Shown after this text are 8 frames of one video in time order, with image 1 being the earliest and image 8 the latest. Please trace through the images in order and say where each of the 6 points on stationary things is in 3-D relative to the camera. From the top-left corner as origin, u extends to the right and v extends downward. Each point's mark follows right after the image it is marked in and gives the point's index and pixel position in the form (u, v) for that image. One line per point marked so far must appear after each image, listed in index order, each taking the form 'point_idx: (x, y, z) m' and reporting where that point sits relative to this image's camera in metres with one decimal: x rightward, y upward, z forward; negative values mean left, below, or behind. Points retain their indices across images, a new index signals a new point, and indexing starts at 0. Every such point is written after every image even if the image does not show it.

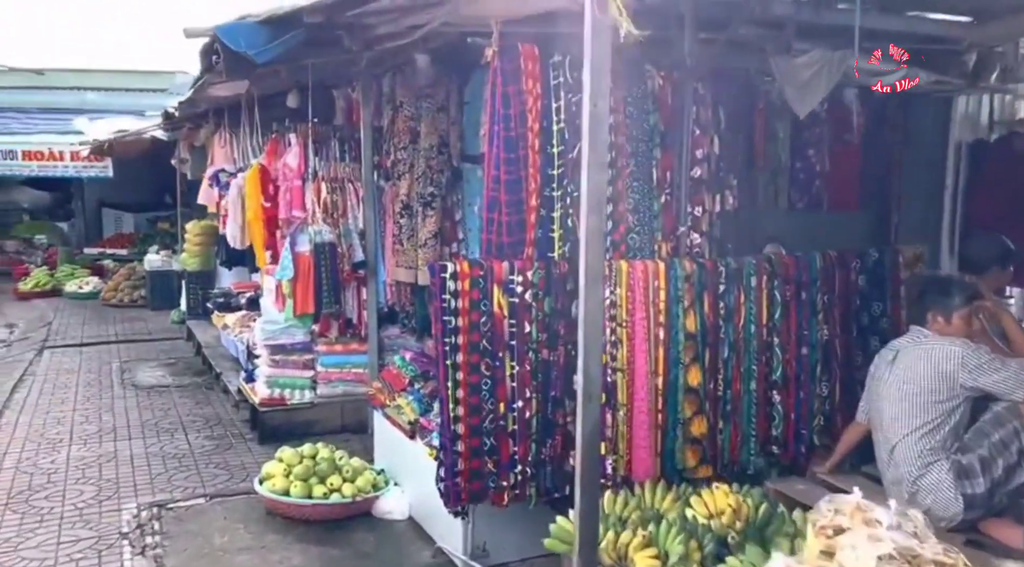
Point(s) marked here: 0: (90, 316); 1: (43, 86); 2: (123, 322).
0: (-4.8, -0.6, +10.5) m
1: (-9.3, +3.9, +18.1) m
2: (-4.1, -0.6, +10.0) m
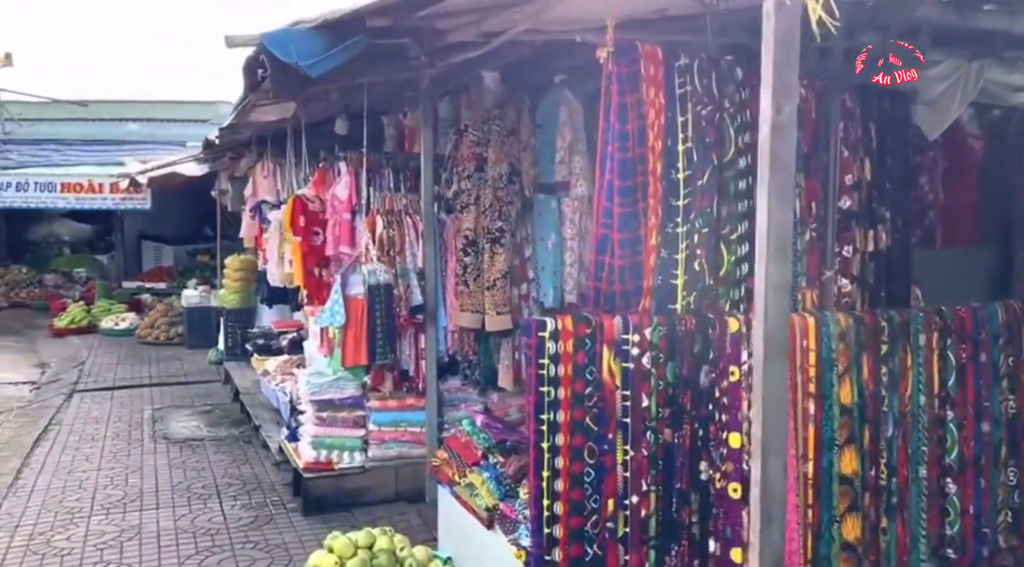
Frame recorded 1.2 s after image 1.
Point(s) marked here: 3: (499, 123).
0: (-4.2, -1.0, +10.0) m
1: (-8.4, +3.2, +17.9) m
2: (-3.6, -1.0, +9.5) m
3: (0.0, +0.8, +4.3) m
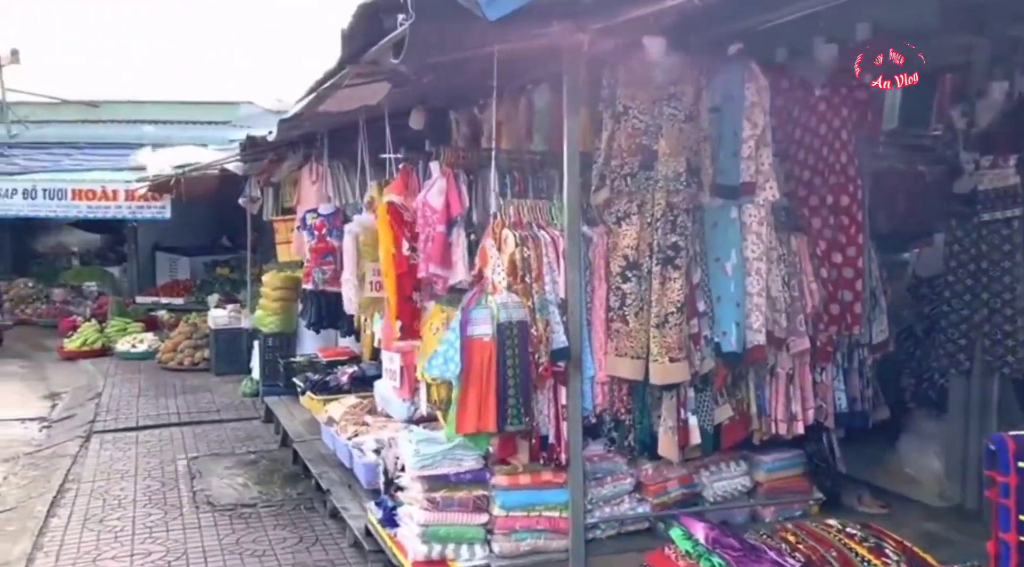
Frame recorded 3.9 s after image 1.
0: (-3.6, -1.2, +9.0) m
1: (-7.6, +3.0, +17.0) m
2: (-2.9, -1.2, +8.4) m
3: (+0.6, +0.6, +3.2) m
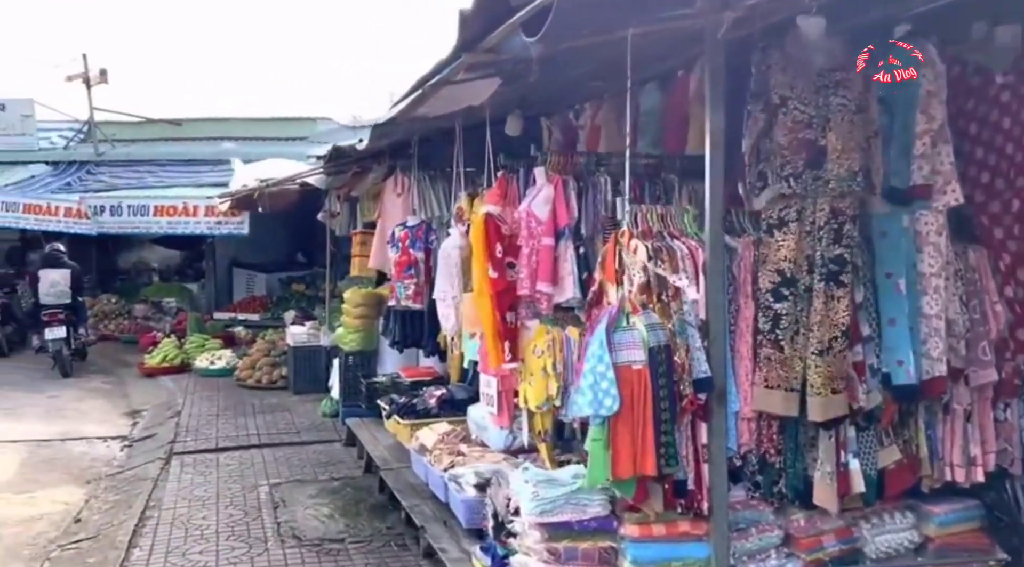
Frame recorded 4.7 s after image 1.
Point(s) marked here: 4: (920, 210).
0: (-2.7, -1.4, +8.7) m
1: (-6.2, +2.7, +17.1) m
2: (-2.1, -1.3, +8.2) m
3: (+1.0, +0.6, +2.7) m
4: (+1.3, +0.2, +2.8) m
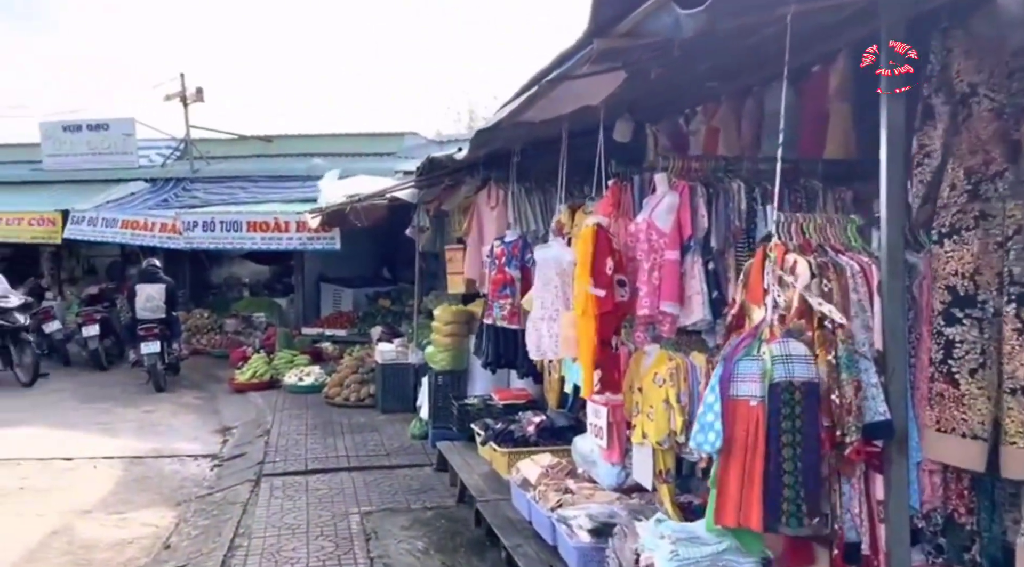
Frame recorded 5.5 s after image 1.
0: (-1.8, -1.5, +8.5) m
1: (-4.5, +2.4, +17.2) m
2: (-1.3, -1.5, +7.9) m
3: (+1.3, +0.5, +2.2) m
4: (+1.6, +0.2, +2.3) m
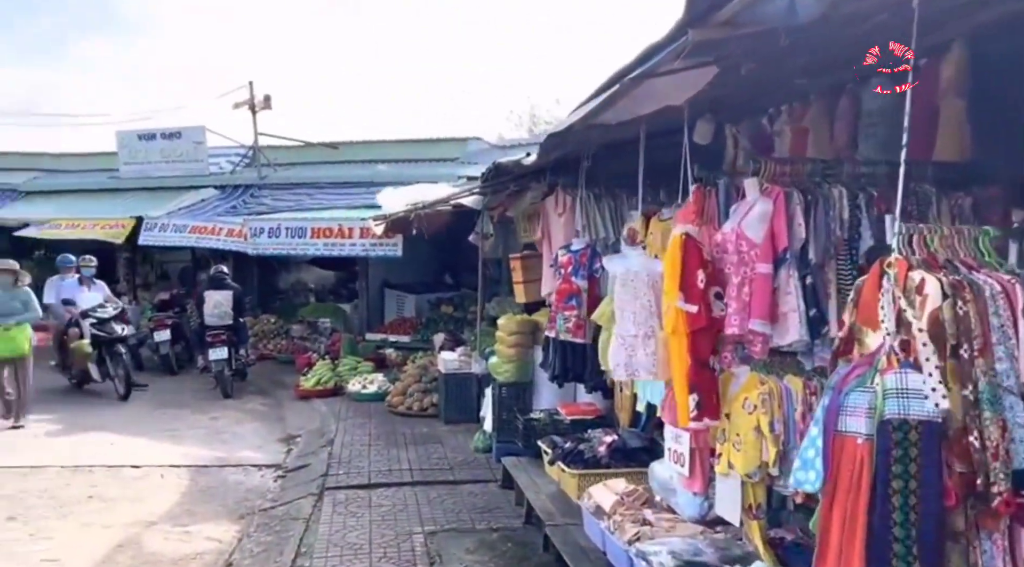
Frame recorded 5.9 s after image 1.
0: (-1.2, -1.6, +8.4) m
1: (-3.3, +2.3, +17.3) m
2: (-0.7, -1.6, +7.7) m
3: (+1.5, +0.5, +1.9) m
4: (+1.8, +0.1, +1.9) m
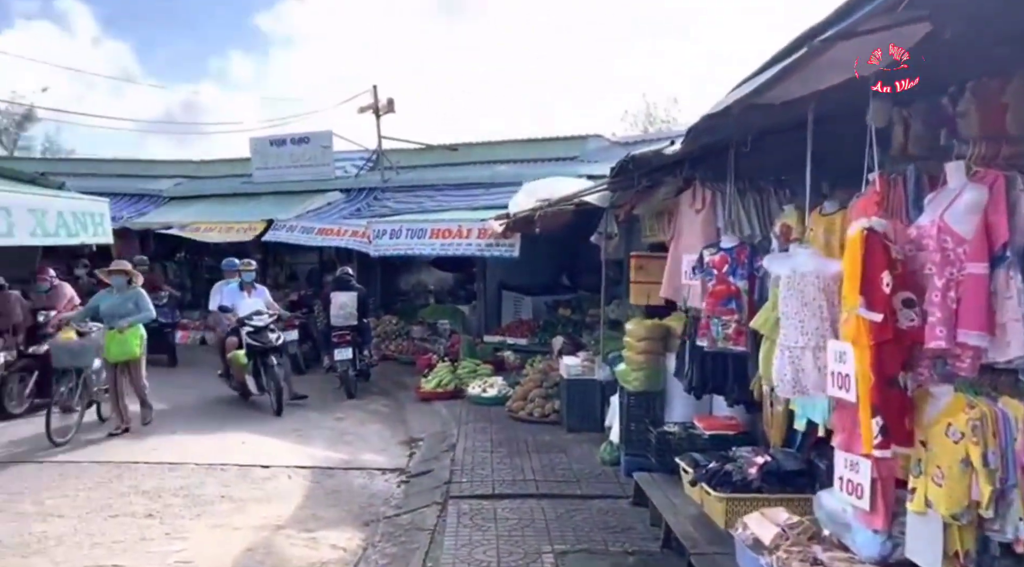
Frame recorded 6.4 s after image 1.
0: (-0.1, -1.6, +8.0) m
1: (-1.0, +2.2, +17.1) m
2: (+0.3, -1.6, +7.4) m
3: (+1.8, +0.4, +1.3) m
4: (+2.1, +0.1, +1.3) m
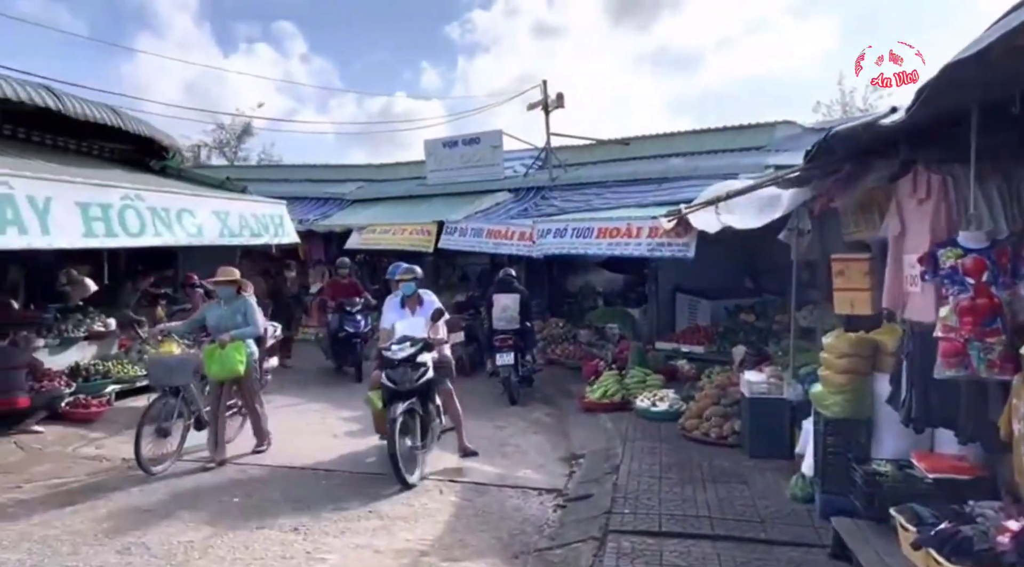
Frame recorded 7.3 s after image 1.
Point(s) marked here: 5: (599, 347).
0: (+1.2, -1.6, +7.0) m
1: (+2.1, +2.2, +16.2) m
2: (+1.5, -1.6, +6.3) m
3: (+1.8, +0.4, +0.1) m
4: (+2.1, +0.1, 0.0) m
5: (+1.4, -1.0, +14.0) m
